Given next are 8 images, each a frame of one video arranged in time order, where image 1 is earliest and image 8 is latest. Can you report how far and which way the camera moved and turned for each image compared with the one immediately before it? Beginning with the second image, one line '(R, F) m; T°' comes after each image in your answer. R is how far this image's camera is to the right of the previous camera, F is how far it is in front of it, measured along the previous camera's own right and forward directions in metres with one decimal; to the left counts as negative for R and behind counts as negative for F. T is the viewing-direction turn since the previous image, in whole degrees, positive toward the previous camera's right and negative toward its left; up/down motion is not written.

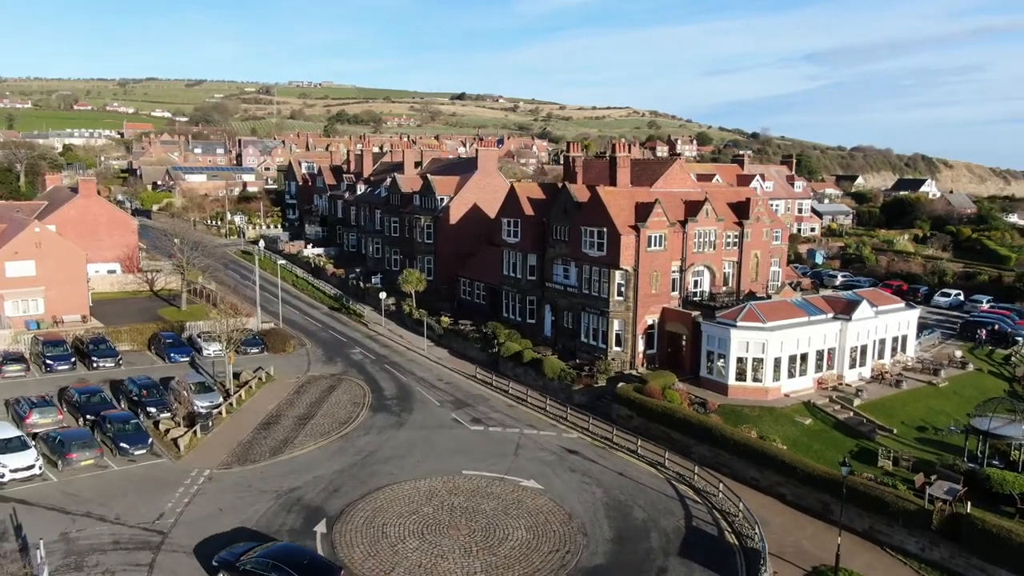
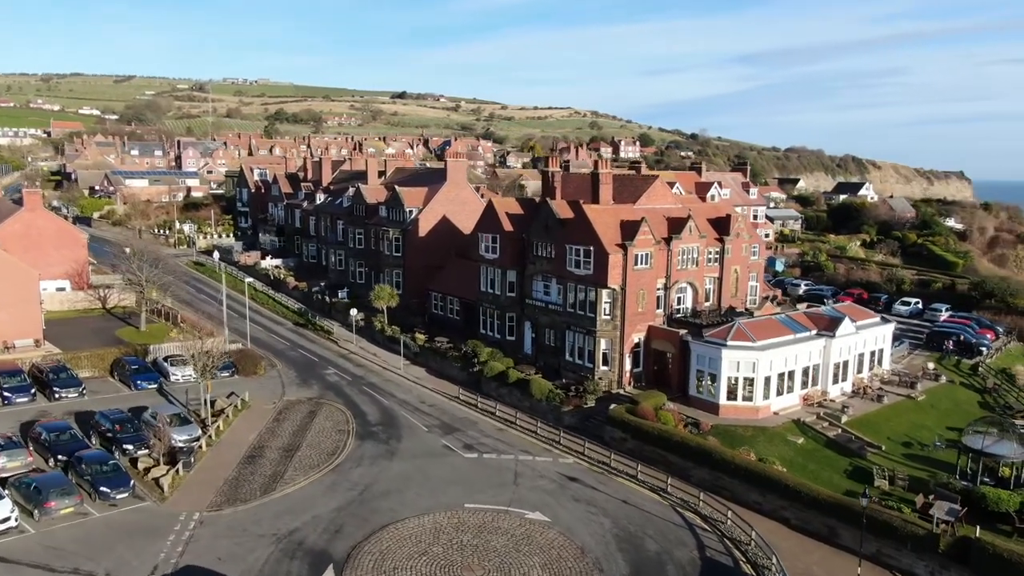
(-2.5, +0.8) m; +4°
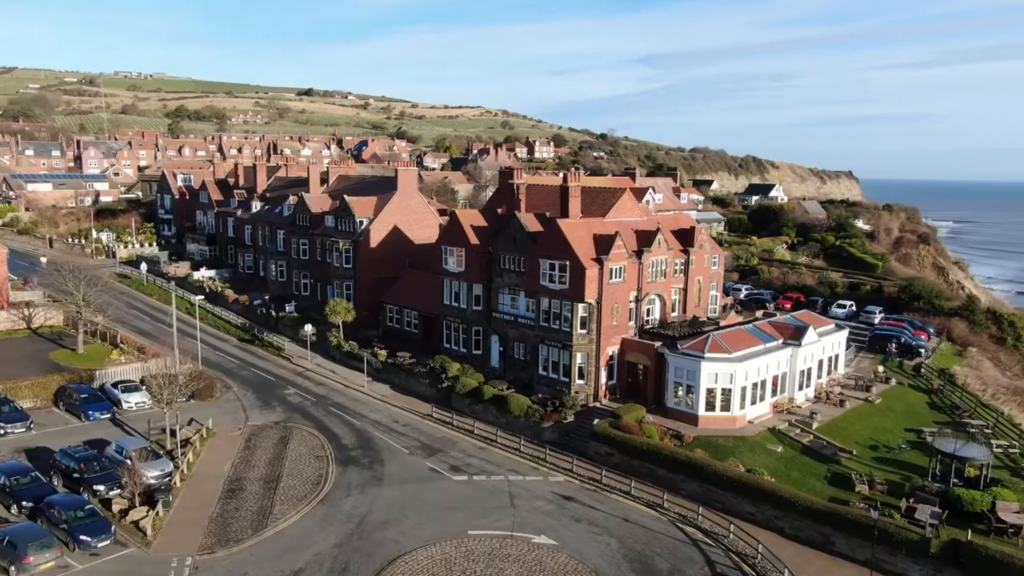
(-3.6, +0.6) m; +7°
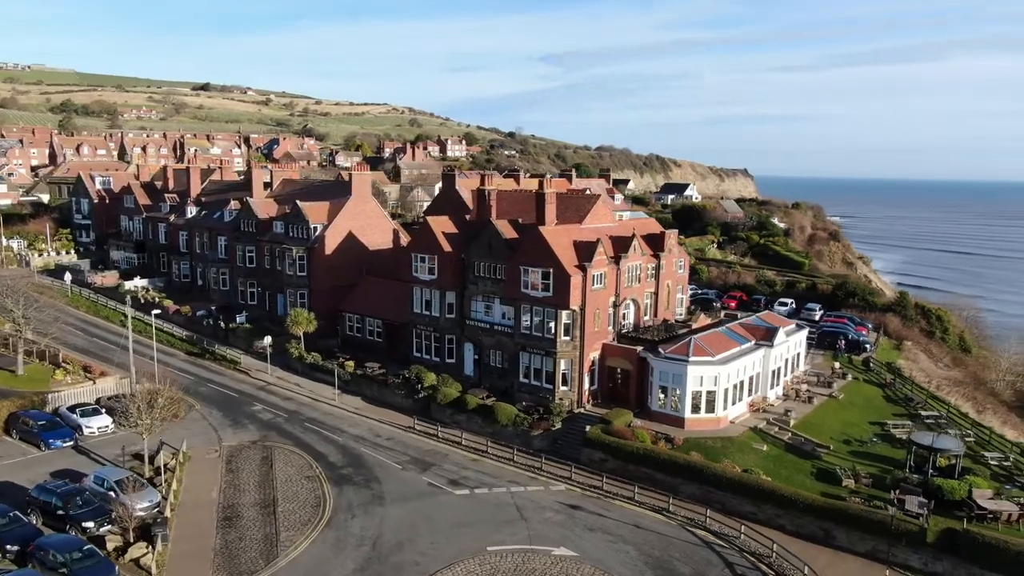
(-4.3, +0.5) m; +7°
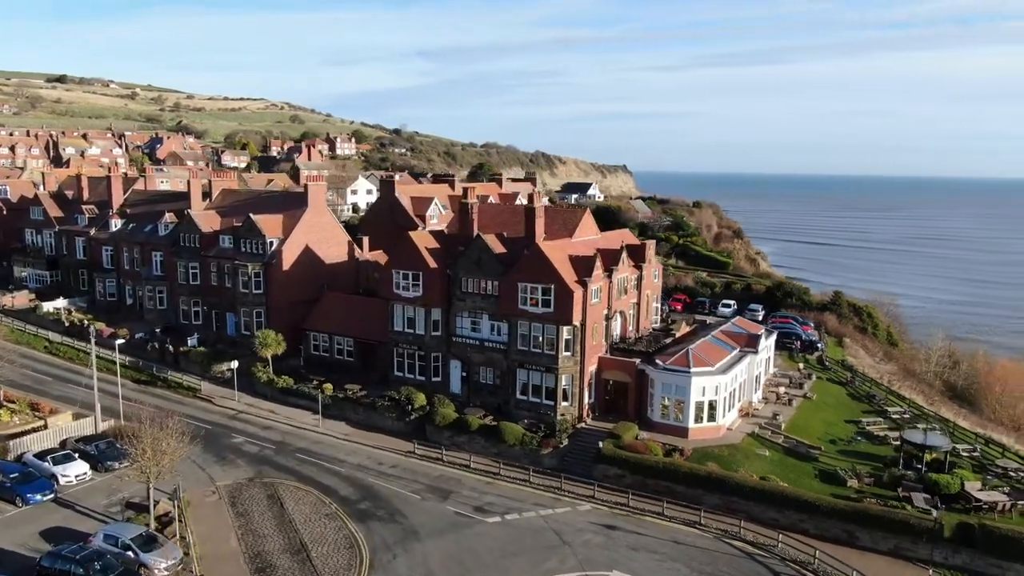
(-6.4, +1.1) m; +9°
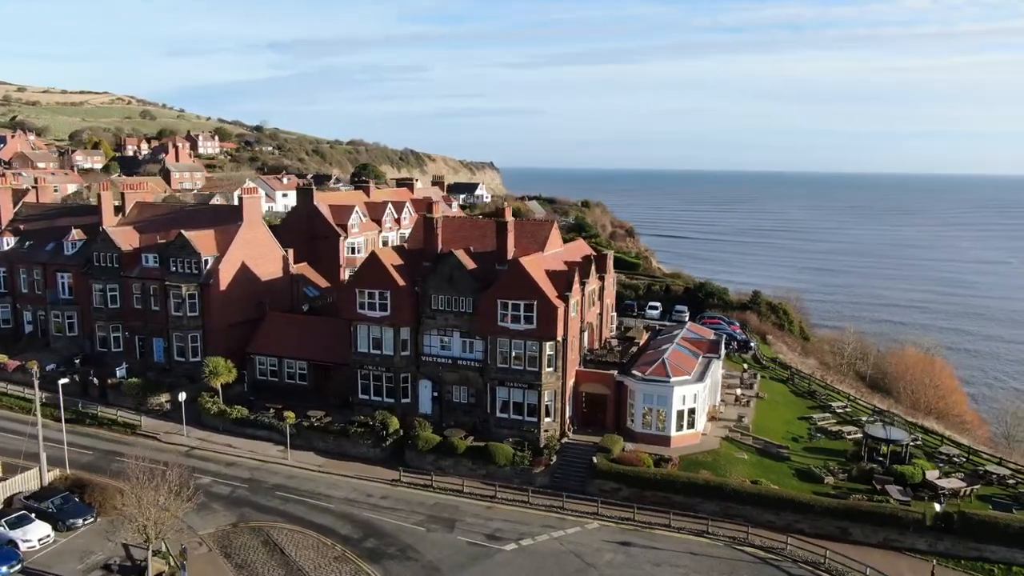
(-6.1, +1.2) m; +10°
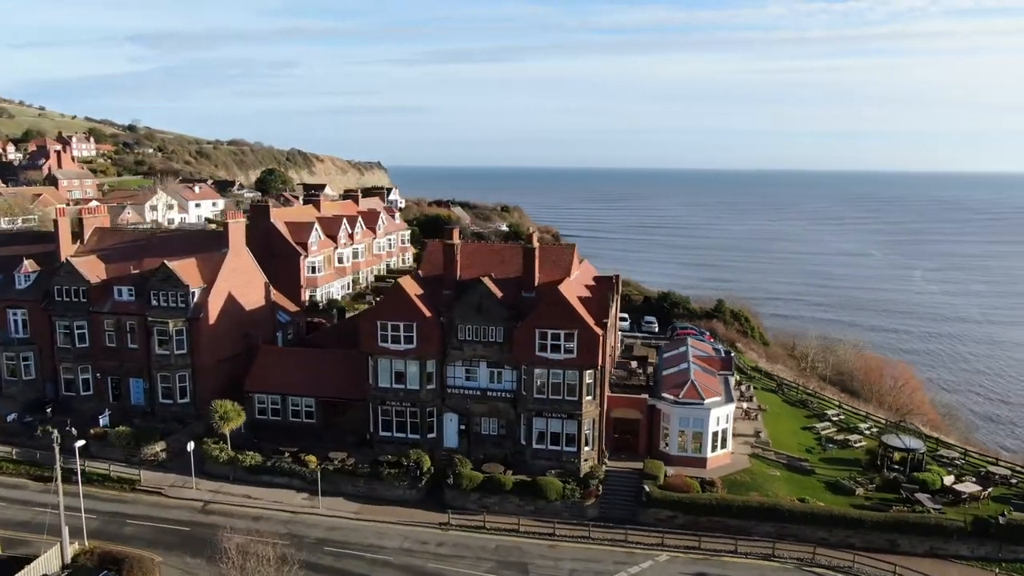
(-8.0, +1.7) m; +9°
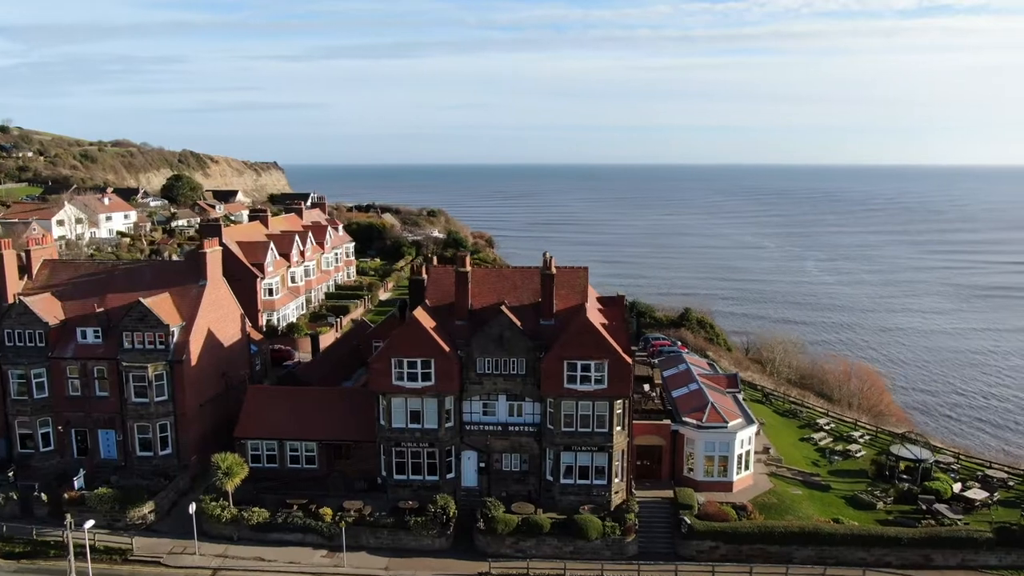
(-6.2, +2.4) m; +8°
